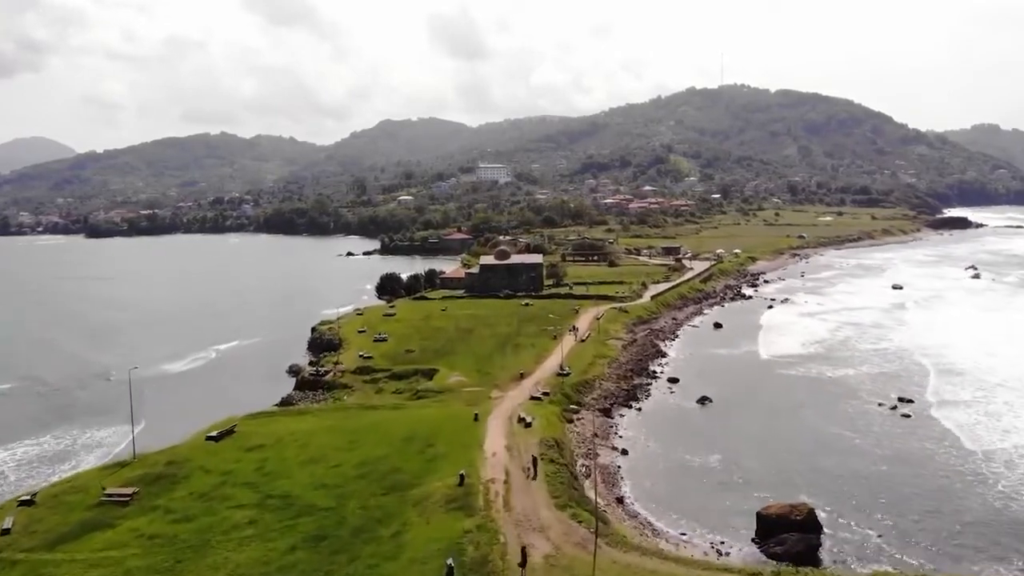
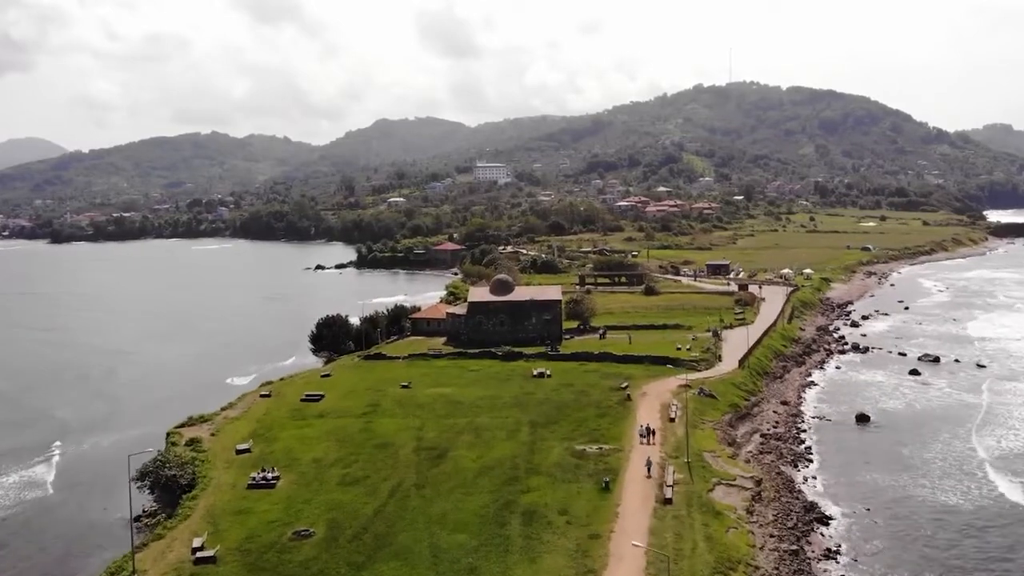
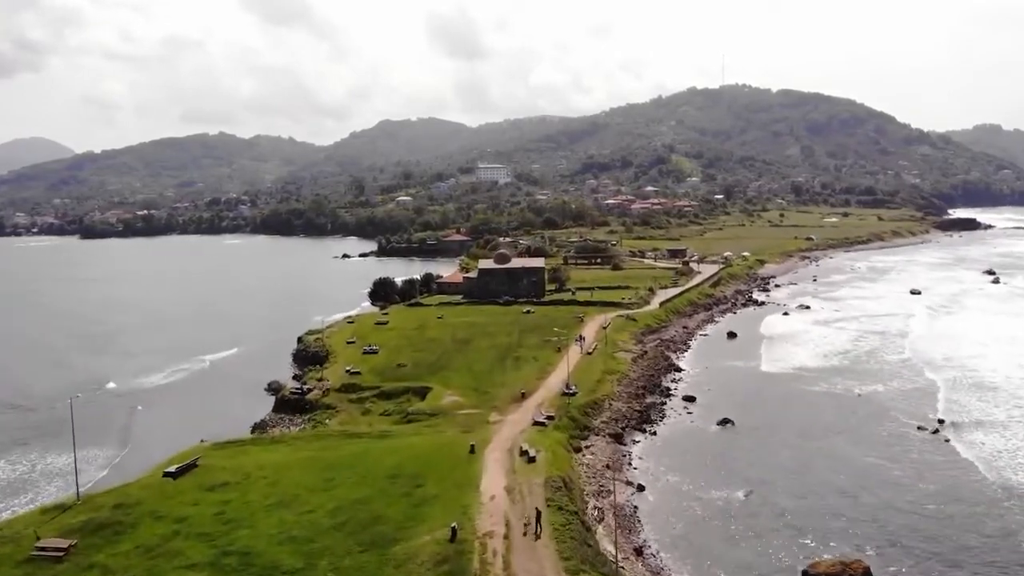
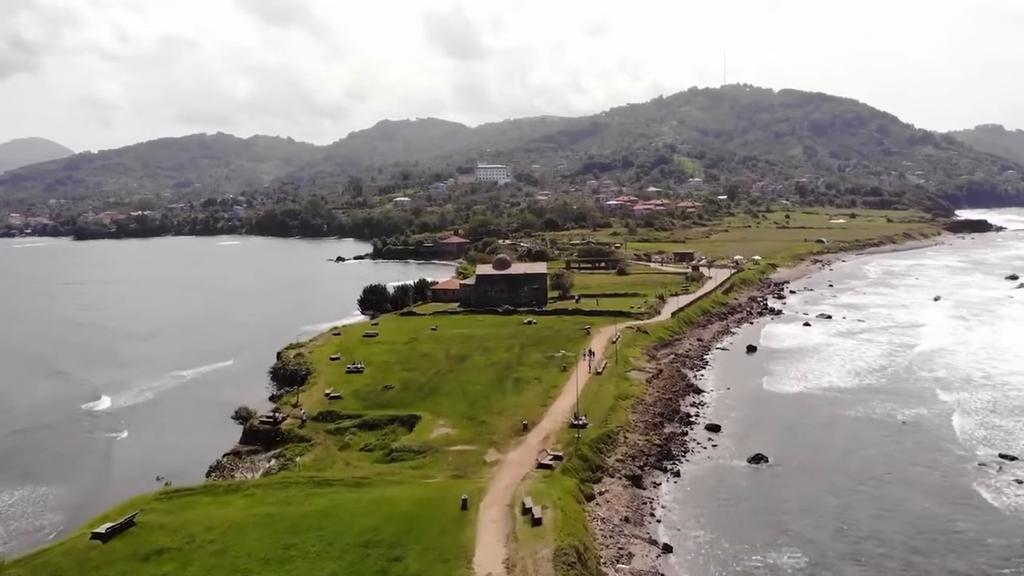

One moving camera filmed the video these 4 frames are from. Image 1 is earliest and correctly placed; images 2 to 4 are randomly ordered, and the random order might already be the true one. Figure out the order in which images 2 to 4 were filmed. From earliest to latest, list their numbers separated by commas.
3, 4, 2
